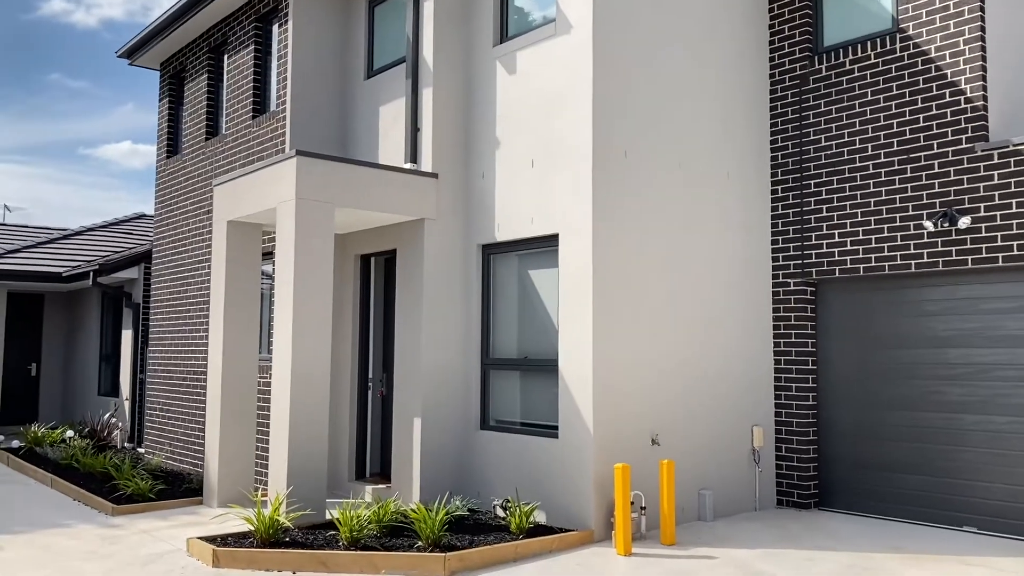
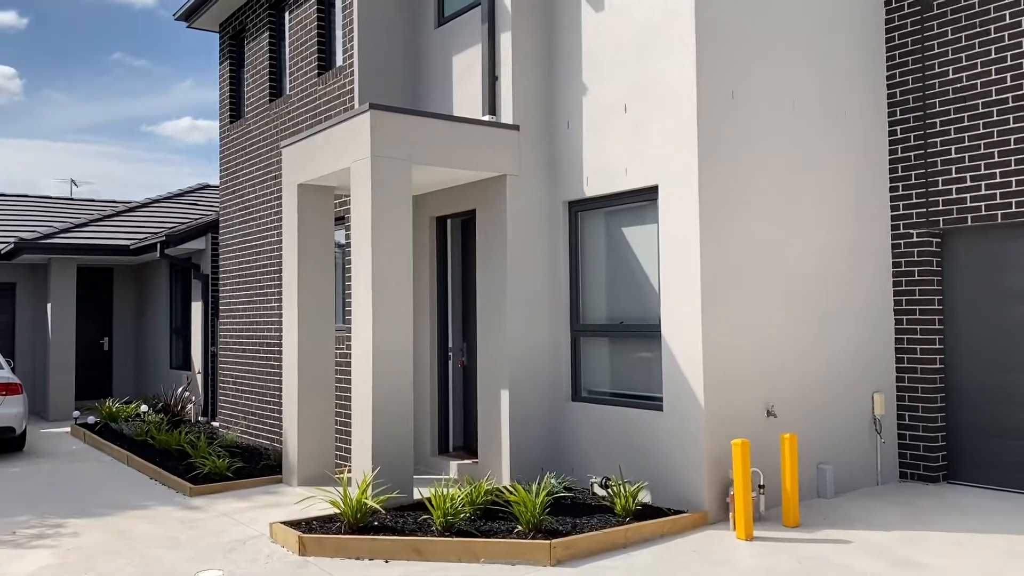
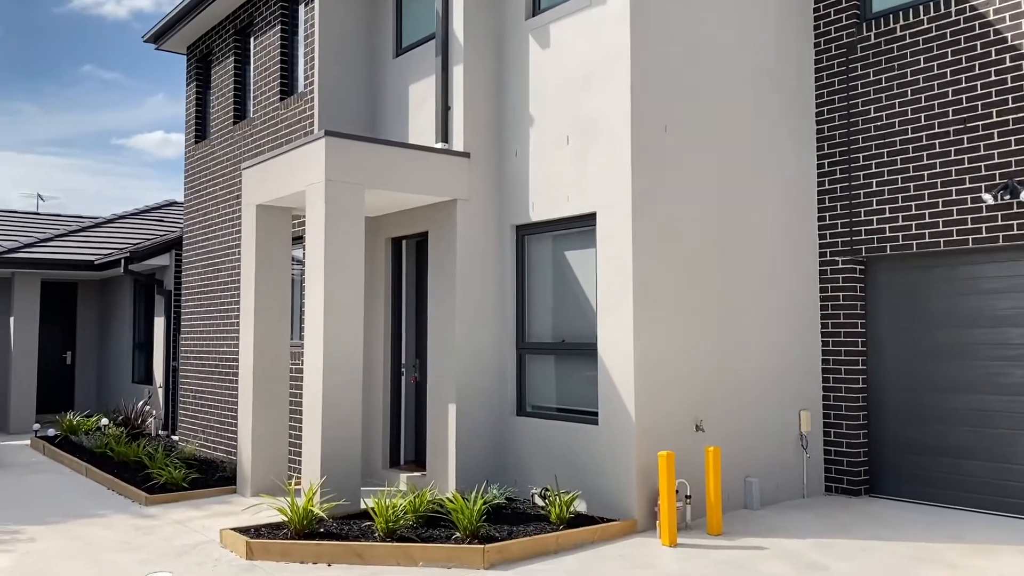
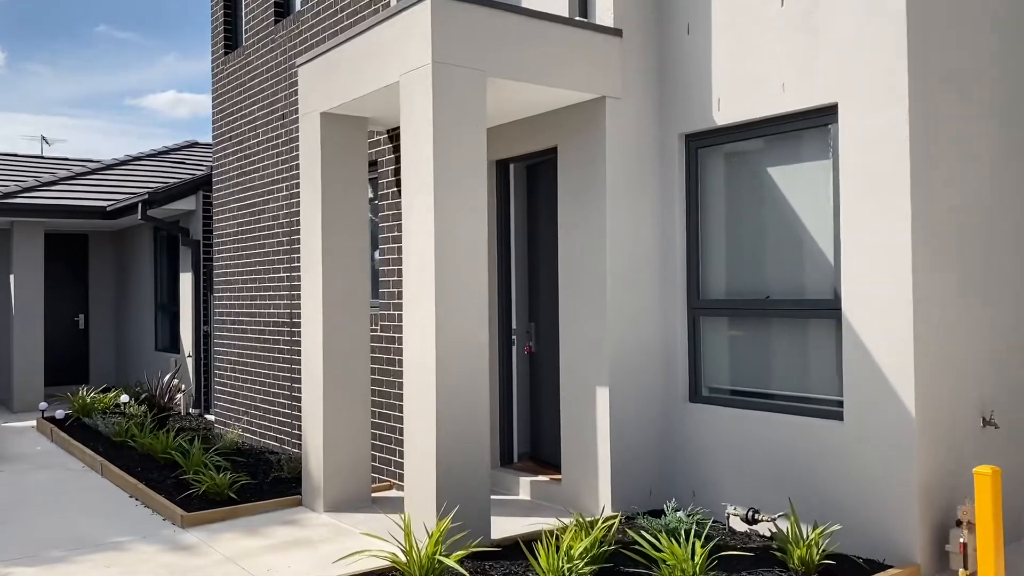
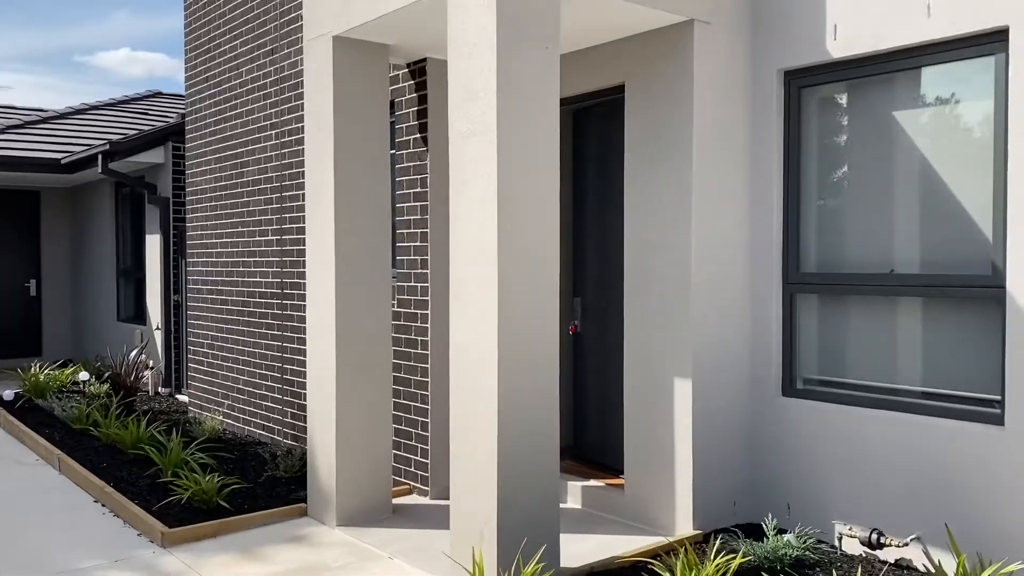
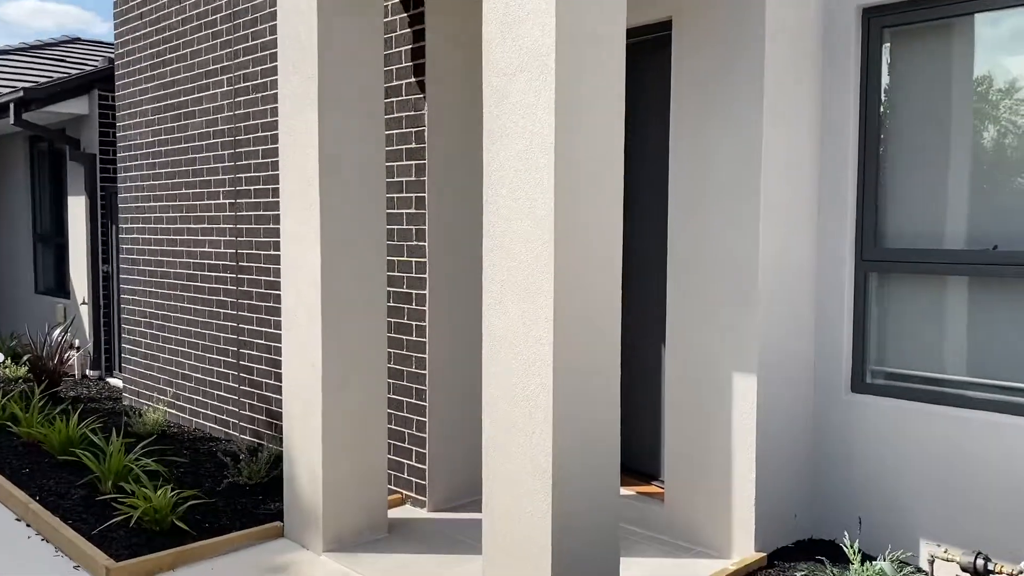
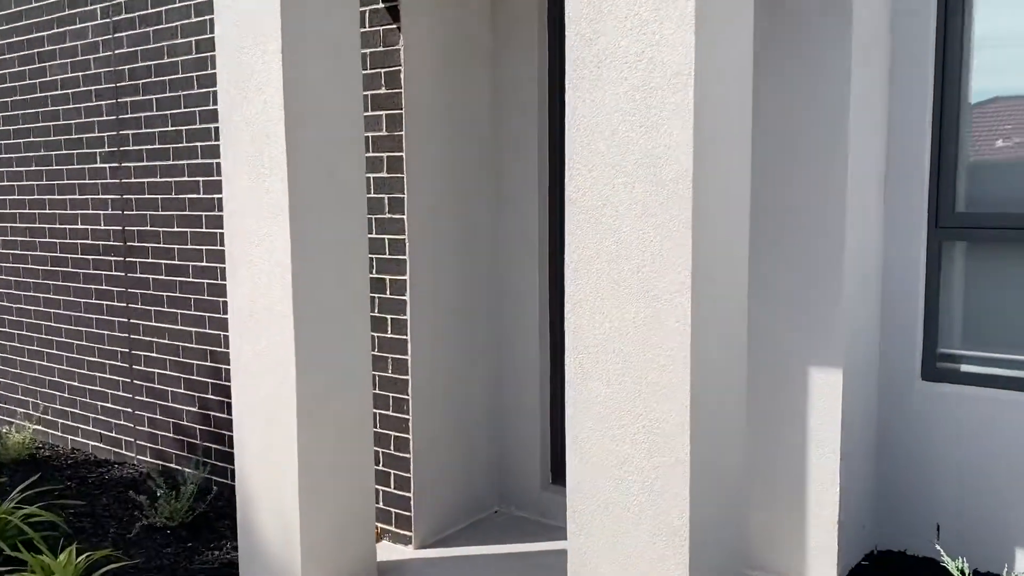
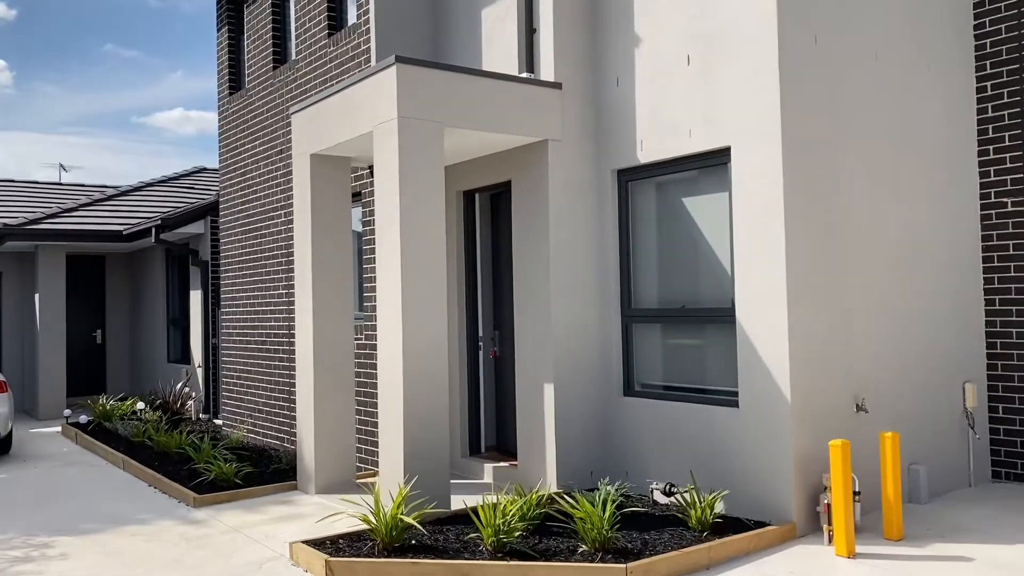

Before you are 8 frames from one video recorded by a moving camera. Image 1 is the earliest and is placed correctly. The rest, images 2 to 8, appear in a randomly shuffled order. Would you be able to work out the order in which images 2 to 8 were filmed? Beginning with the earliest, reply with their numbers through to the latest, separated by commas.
3, 2, 8, 4, 5, 6, 7
